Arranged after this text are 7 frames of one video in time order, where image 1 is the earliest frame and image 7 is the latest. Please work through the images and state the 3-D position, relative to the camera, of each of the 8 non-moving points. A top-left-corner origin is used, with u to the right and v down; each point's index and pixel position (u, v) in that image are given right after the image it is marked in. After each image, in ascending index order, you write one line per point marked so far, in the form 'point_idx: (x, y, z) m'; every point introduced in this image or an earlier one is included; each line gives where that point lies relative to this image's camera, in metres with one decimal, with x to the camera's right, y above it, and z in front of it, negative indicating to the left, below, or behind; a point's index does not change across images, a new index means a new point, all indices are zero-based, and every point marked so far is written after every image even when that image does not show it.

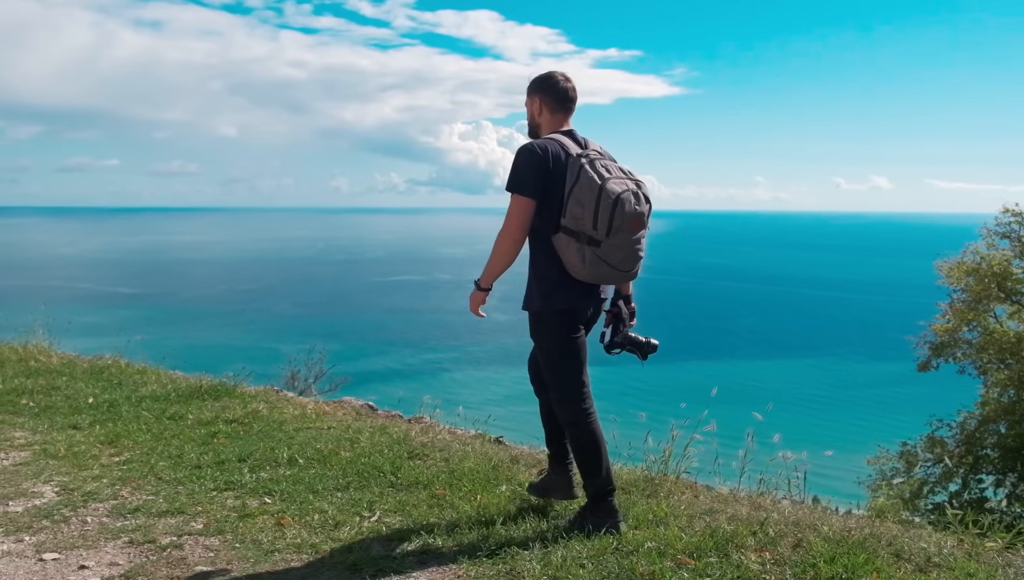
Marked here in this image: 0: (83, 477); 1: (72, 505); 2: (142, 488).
0: (-2.5, -1.1, +4.4) m
1: (-2.3, -1.1, +3.9) m
2: (-2.1, -1.1, +4.2) m
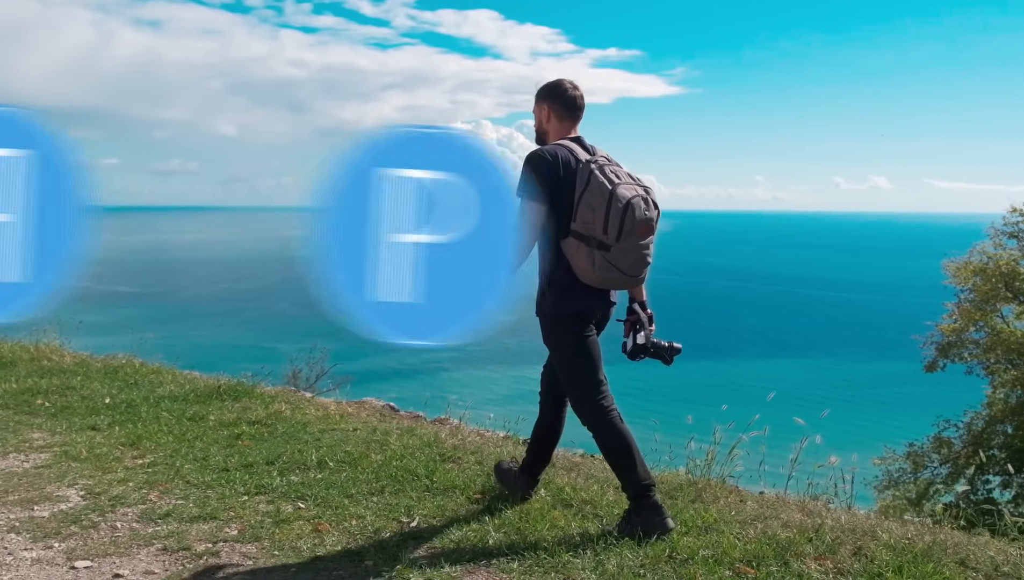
0: (-2.3, -1.1, +4.3) m
1: (-2.1, -1.1, +3.8) m
2: (-1.9, -1.1, +4.1) m
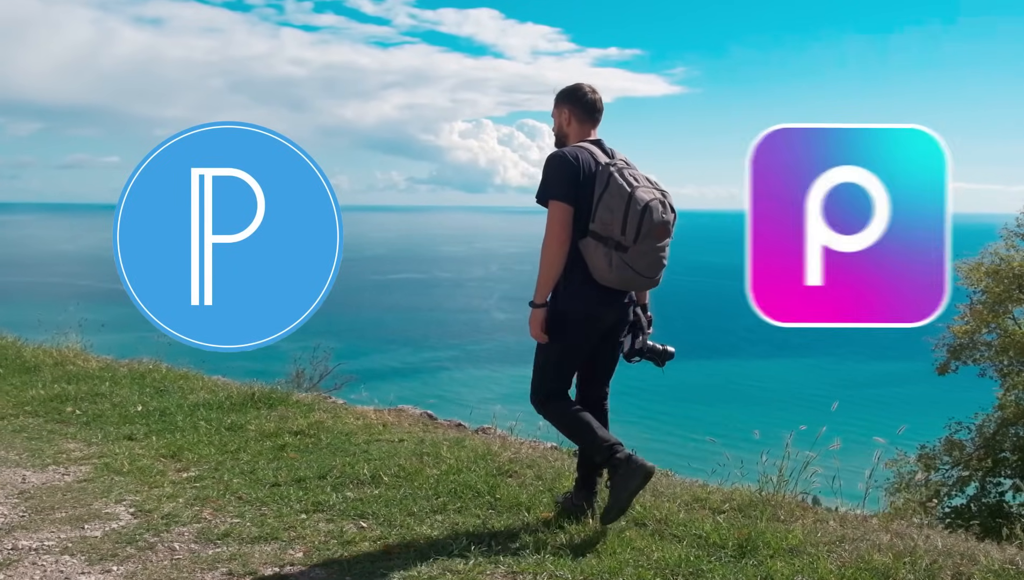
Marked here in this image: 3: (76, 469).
0: (-2.0, -1.1, +4.1) m
1: (-1.7, -1.2, +3.6) m
2: (-1.5, -1.1, +3.9) m
3: (-2.7, -1.1, +4.6) m
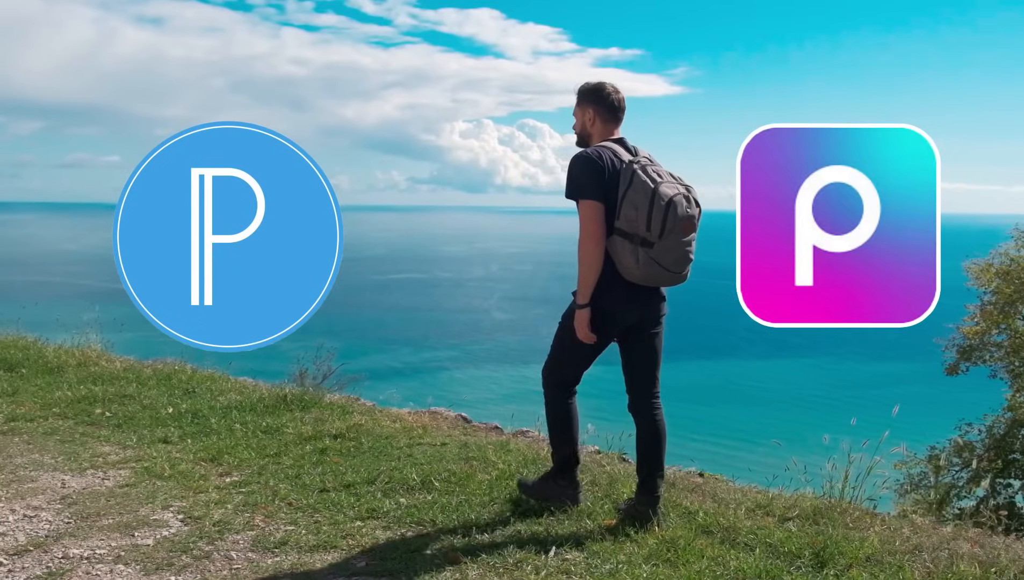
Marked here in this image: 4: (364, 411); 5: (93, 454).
0: (-1.6, -1.1, +4.0) m
1: (-1.4, -1.2, +3.5) m
2: (-1.2, -1.1, +3.8) m
3: (-2.4, -1.1, +4.5) m
4: (-1.2, -1.0, +6.0) m
5: (-2.8, -1.1, +4.9) m
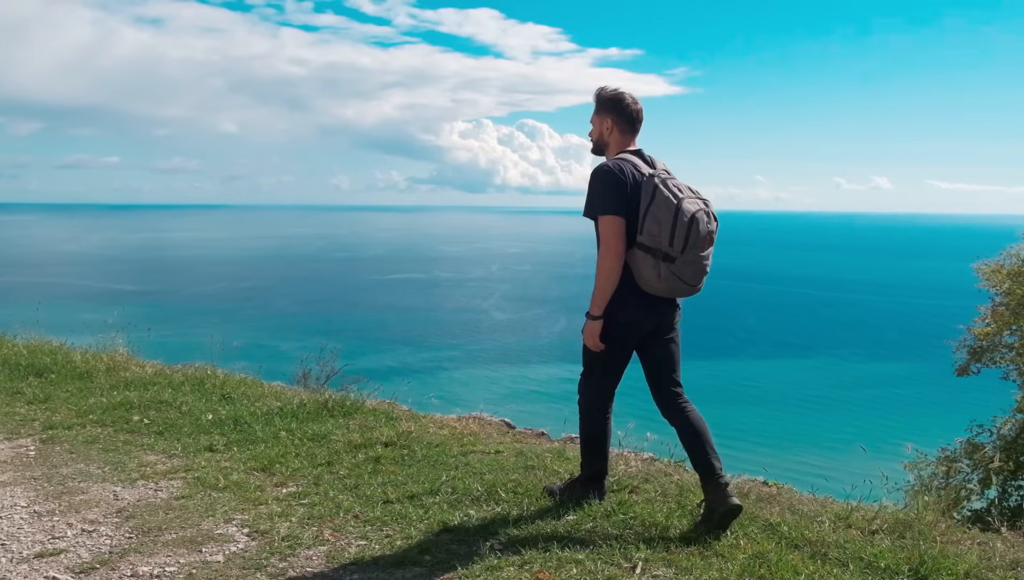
0: (-1.3, -1.2, +3.8) m
1: (-1.1, -1.2, +3.4) m
2: (-0.8, -1.2, +3.6) m
3: (-2.0, -1.1, +4.4) m
4: (-0.8, -1.0, +5.9) m
5: (-2.4, -1.1, +4.8) m
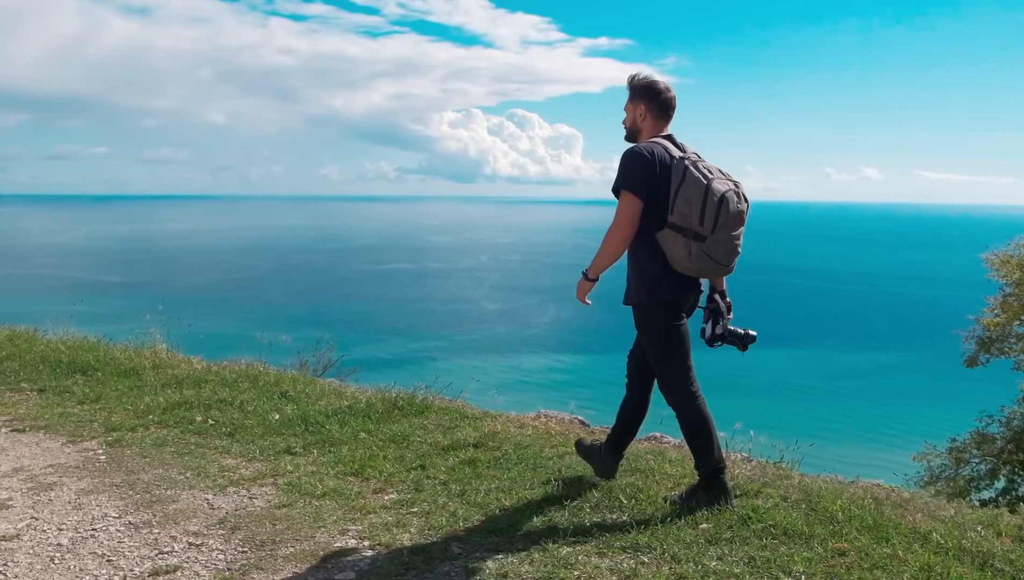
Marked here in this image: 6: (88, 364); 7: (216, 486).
0: (-0.6, -1.1, +3.6) m
1: (-0.4, -1.2, +3.2) m
2: (-0.2, -1.1, +3.4) m
3: (-1.4, -1.1, +4.1) m
4: (-0.2, -1.0, +5.6) m
5: (-1.8, -1.1, +4.6) m
6: (-4.0, -0.7, +7.1) m
7: (-1.7, -1.1, +4.2) m
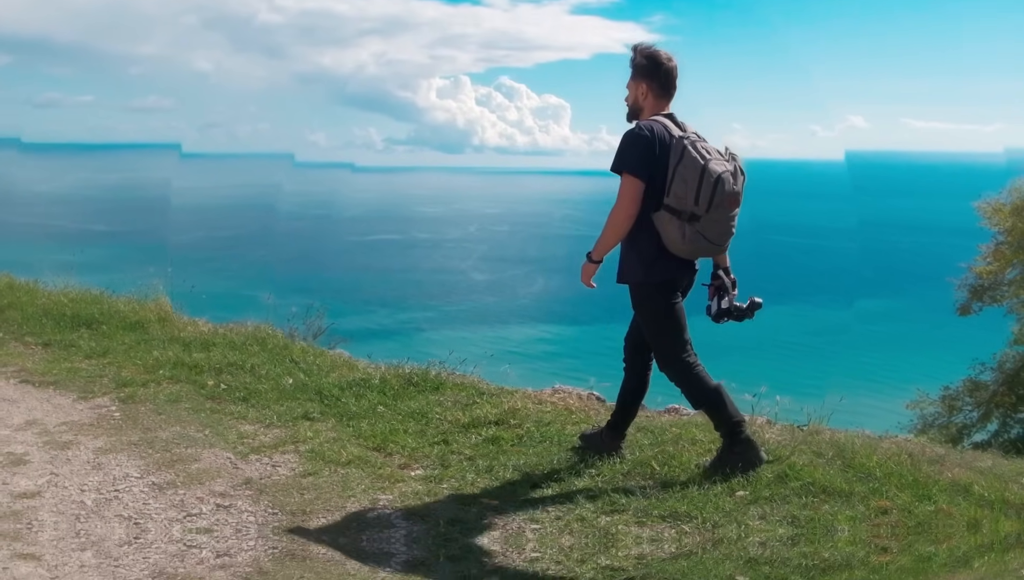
0: (-0.5, -0.9, +3.5) m
1: (-0.3, -1.0, +3.1) m
2: (0.0, -0.9, +3.3) m
3: (-1.2, -0.9, +4.0) m
4: (-0.1, -0.7, +5.5) m
5: (-1.6, -0.8, +4.4) m
6: (-3.9, -0.3, +6.9) m
7: (-1.5, -0.9, +4.1) m
